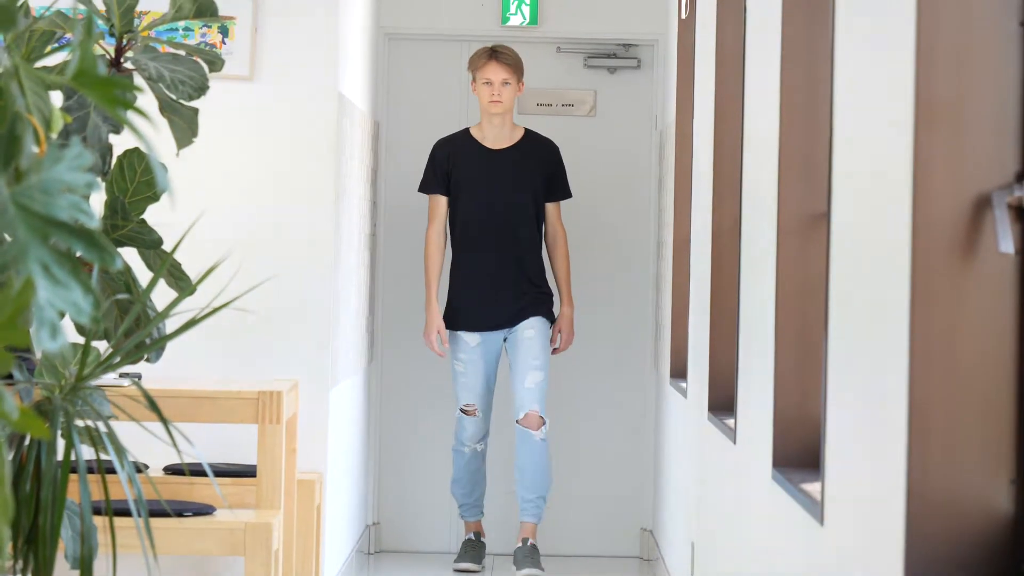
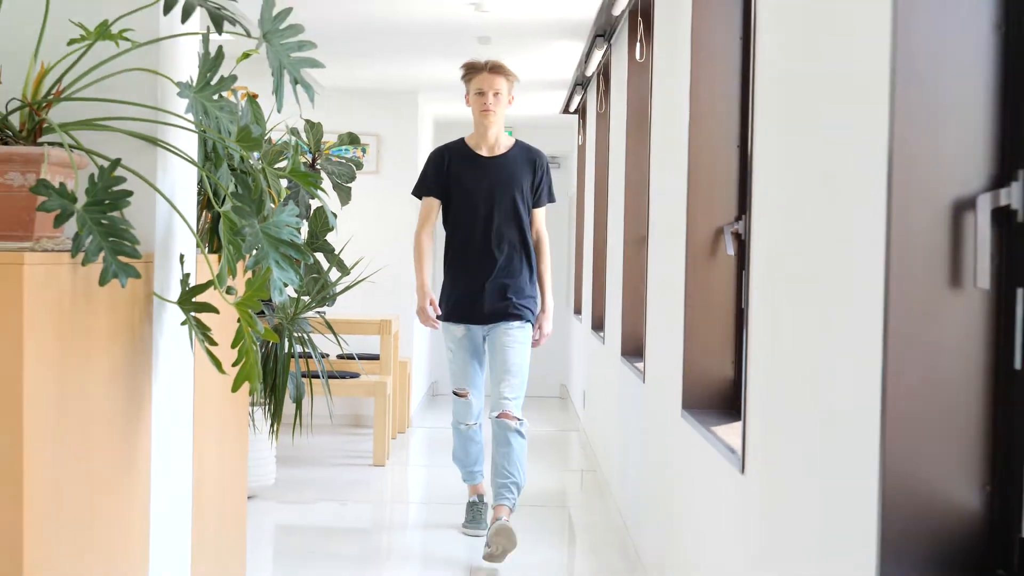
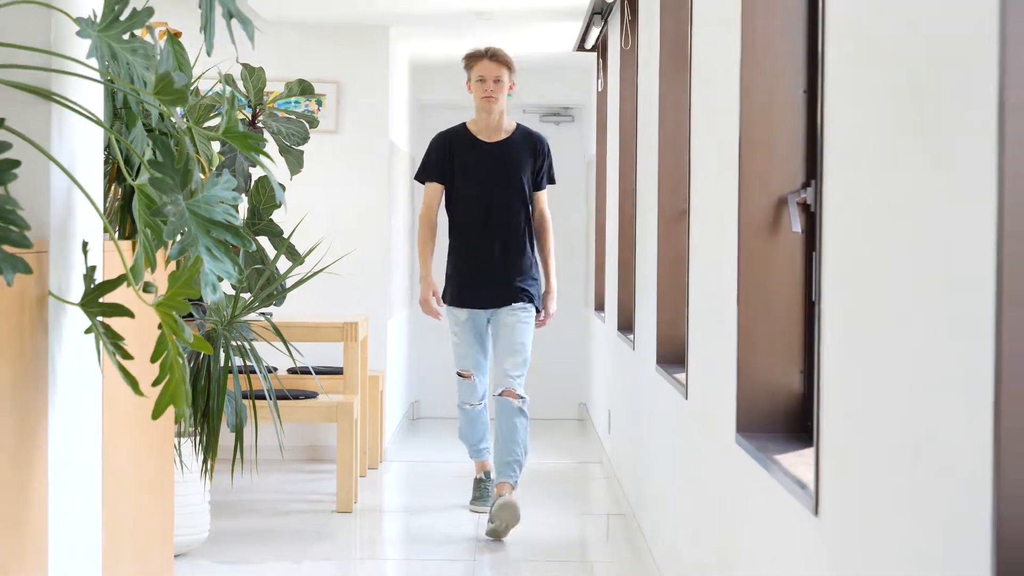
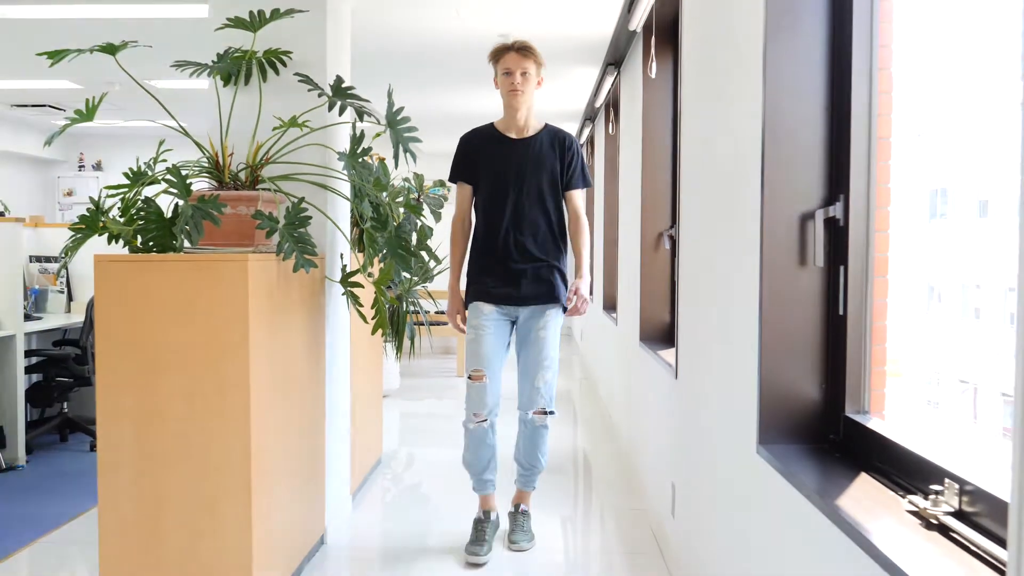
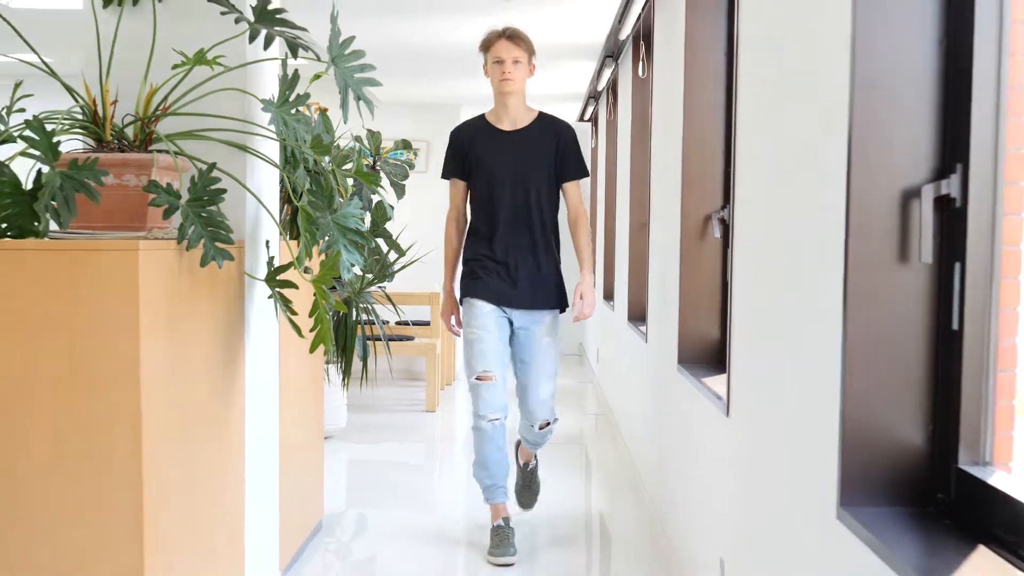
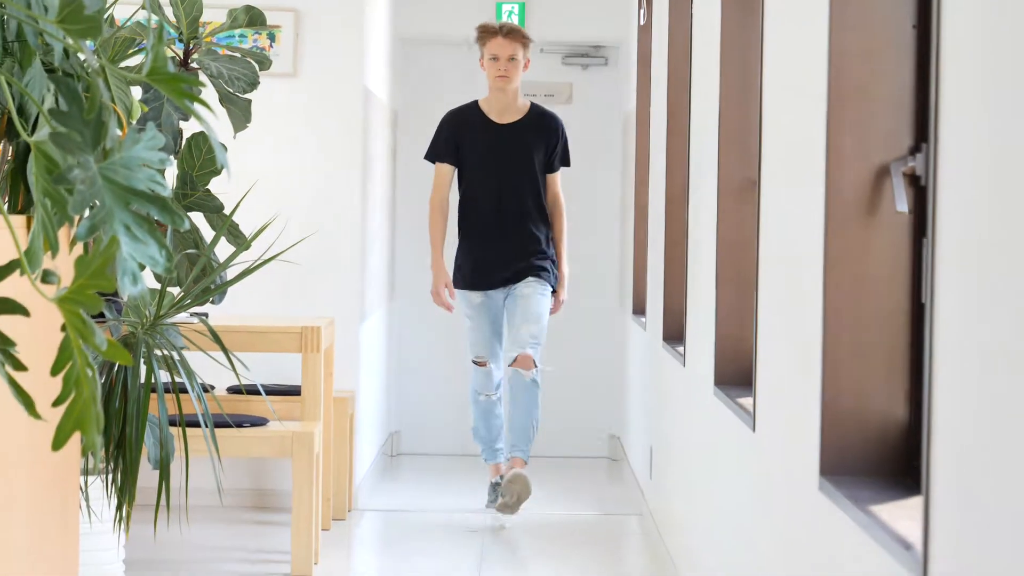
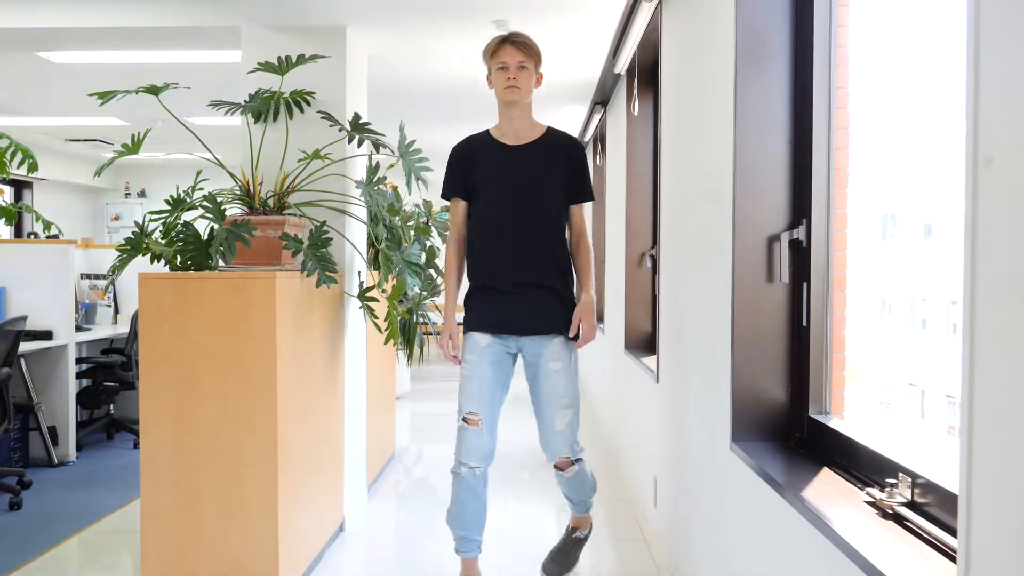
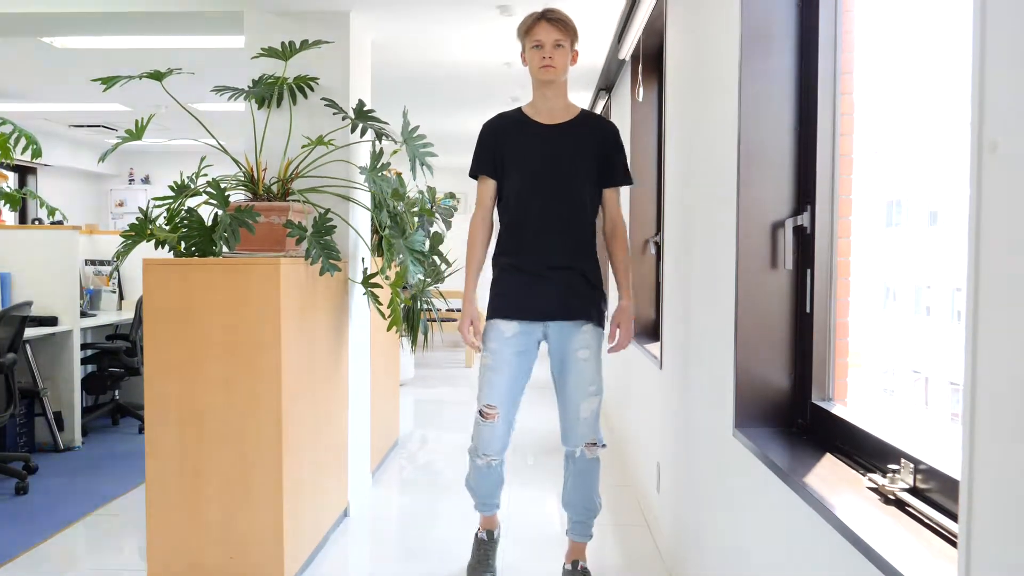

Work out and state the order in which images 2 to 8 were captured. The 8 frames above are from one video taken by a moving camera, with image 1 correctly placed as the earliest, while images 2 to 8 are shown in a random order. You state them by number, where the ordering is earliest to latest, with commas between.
6, 3, 2, 5, 4, 8, 7
